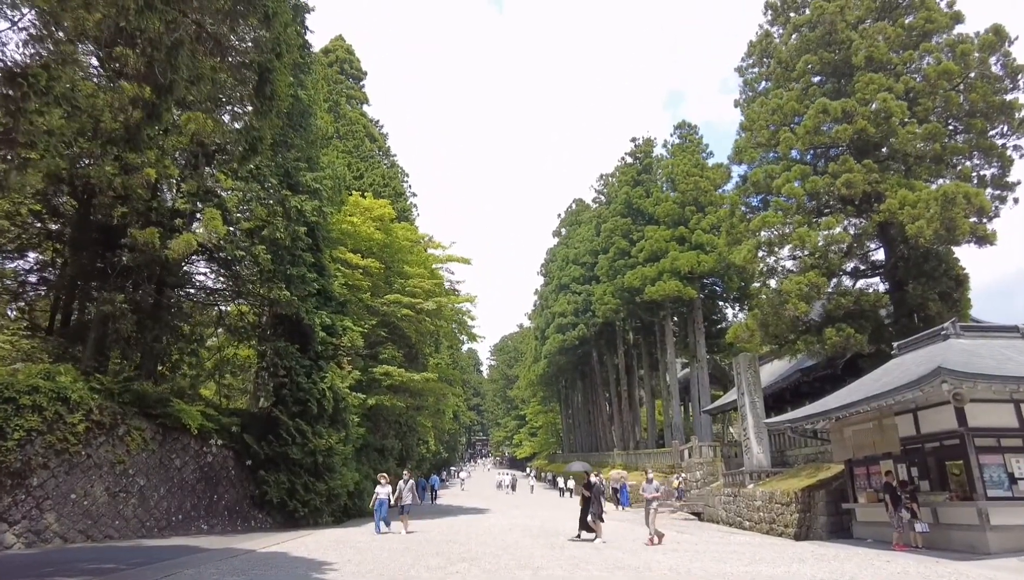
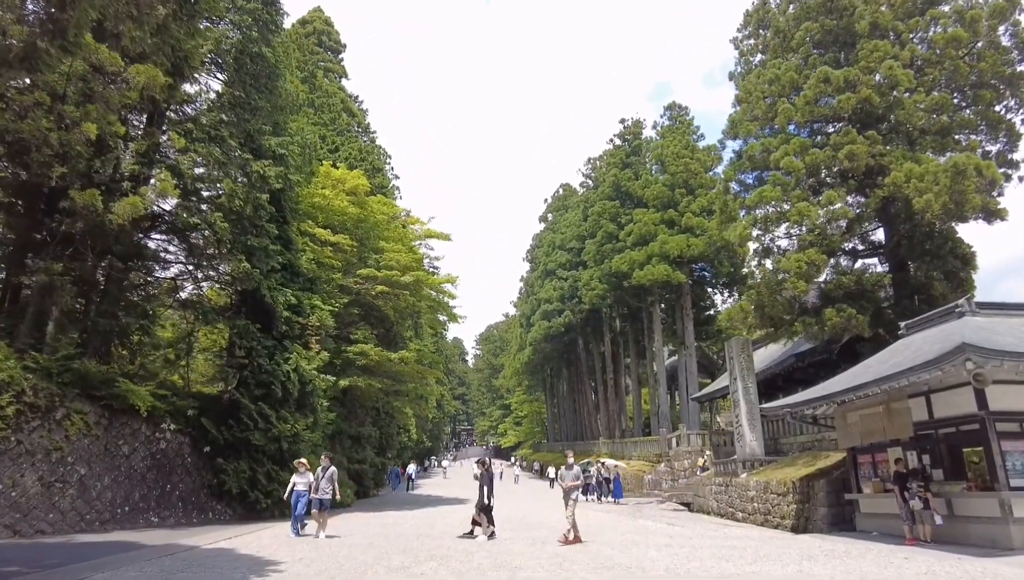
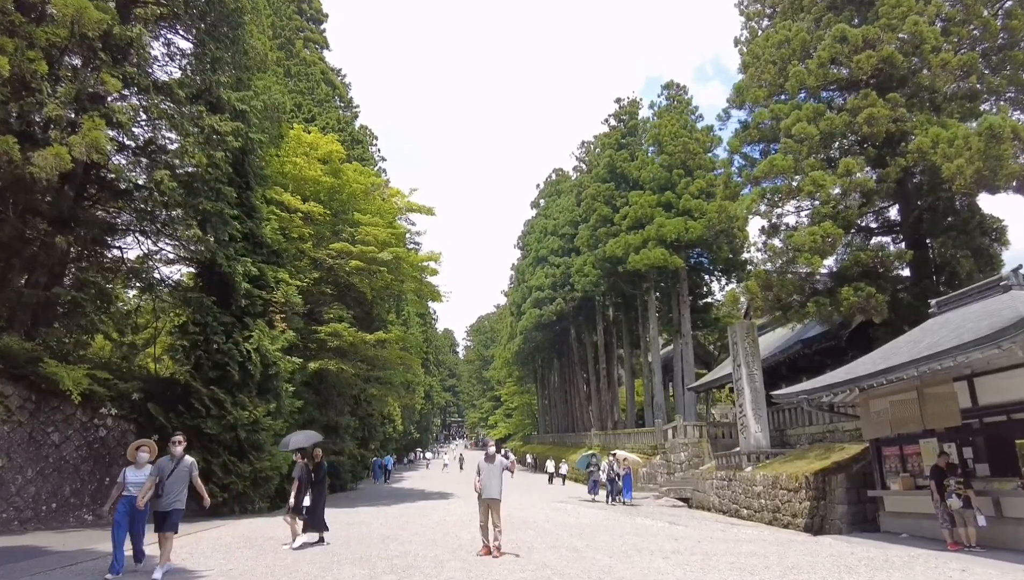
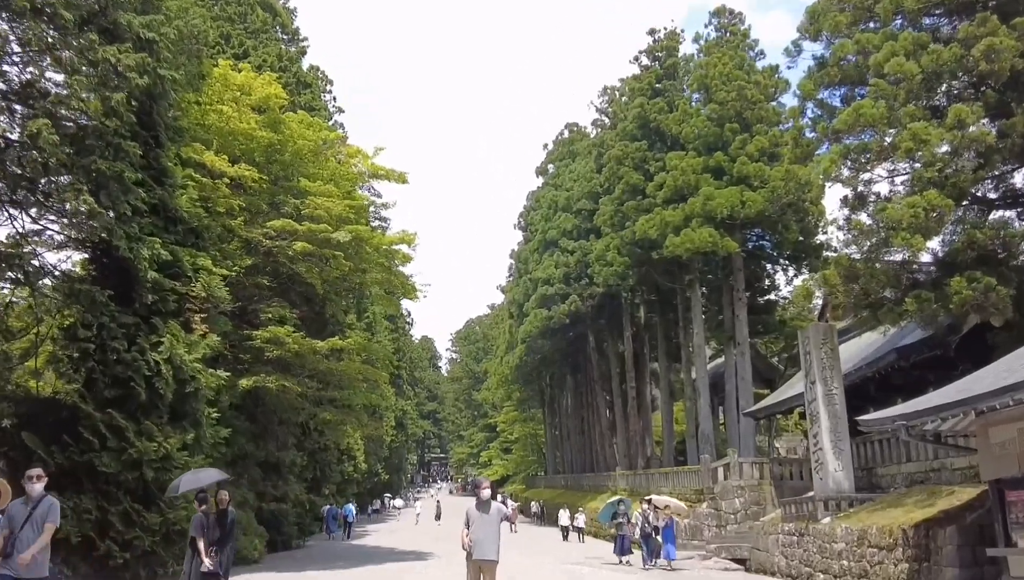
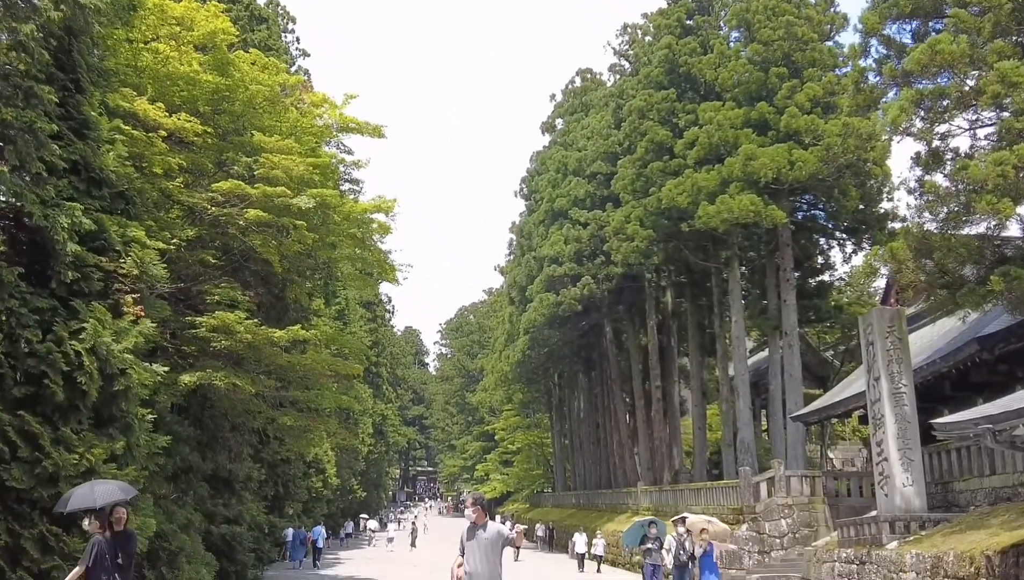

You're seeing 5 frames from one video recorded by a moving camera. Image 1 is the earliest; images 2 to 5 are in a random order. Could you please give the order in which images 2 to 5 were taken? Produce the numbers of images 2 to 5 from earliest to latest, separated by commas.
2, 3, 4, 5
